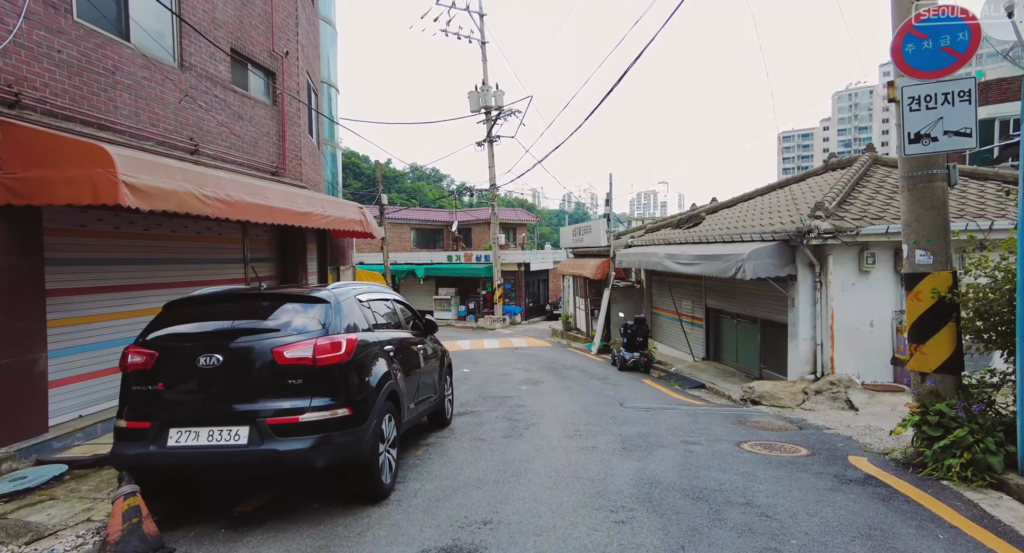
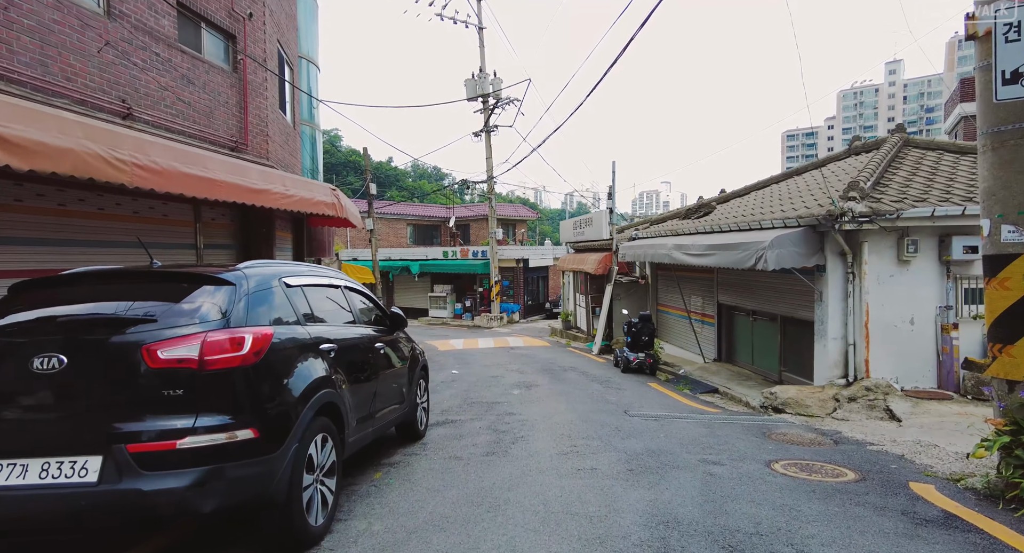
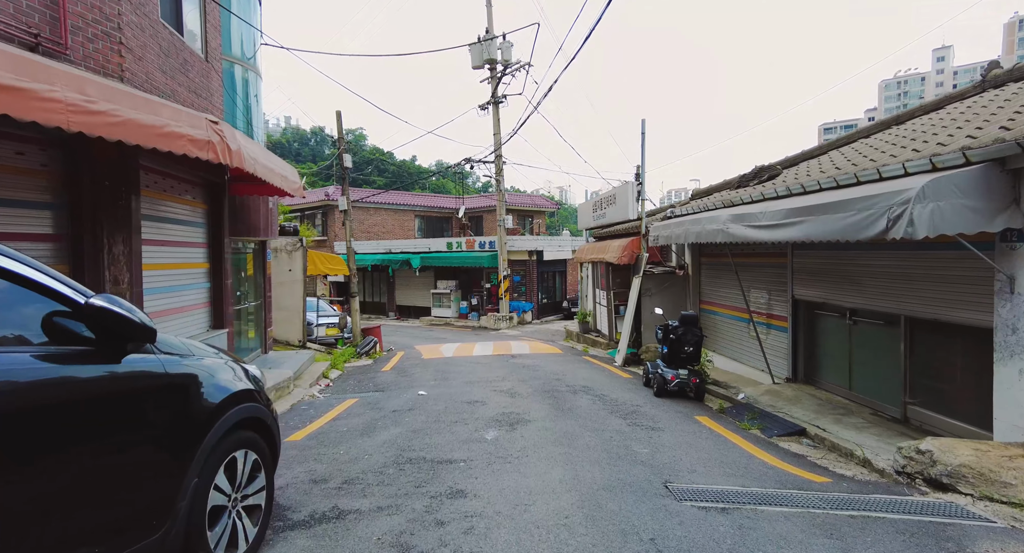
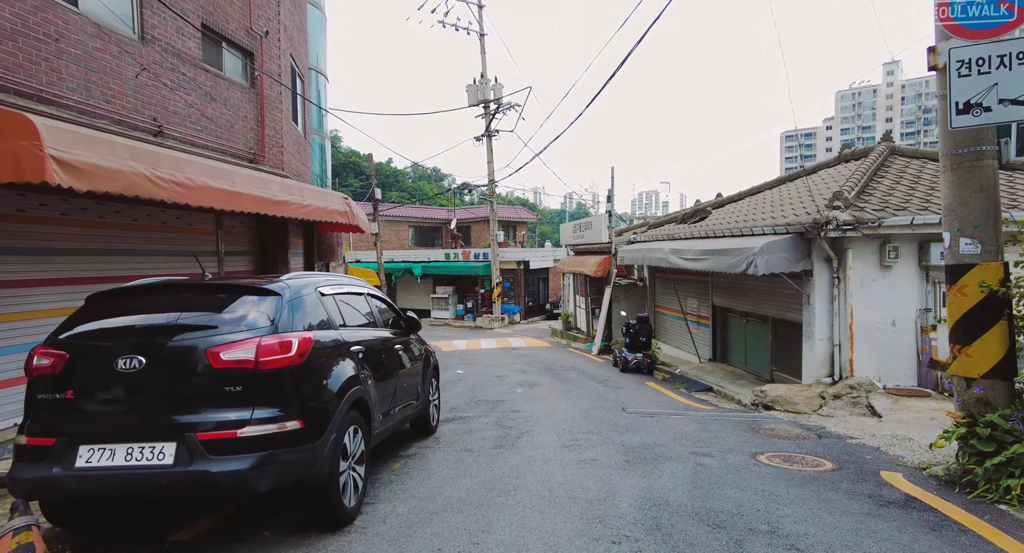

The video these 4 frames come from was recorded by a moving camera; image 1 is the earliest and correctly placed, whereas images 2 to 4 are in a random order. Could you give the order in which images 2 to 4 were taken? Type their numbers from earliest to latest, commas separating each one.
4, 2, 3
